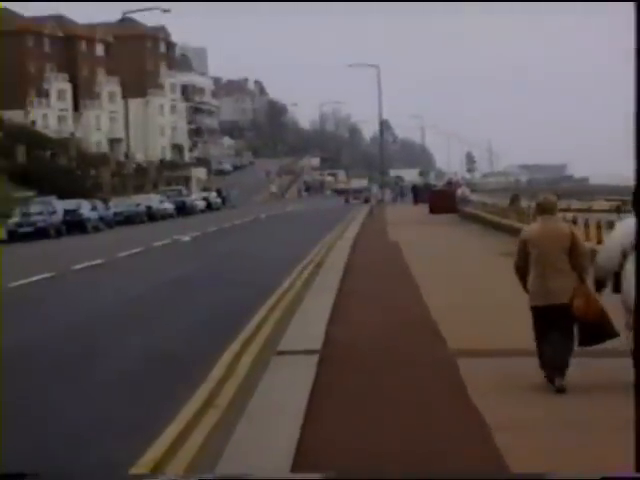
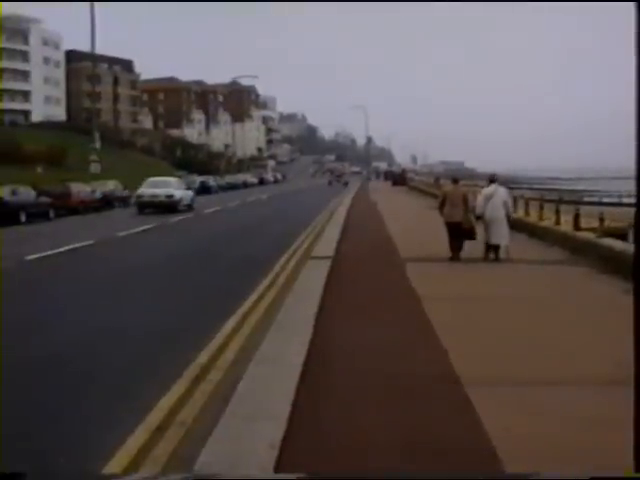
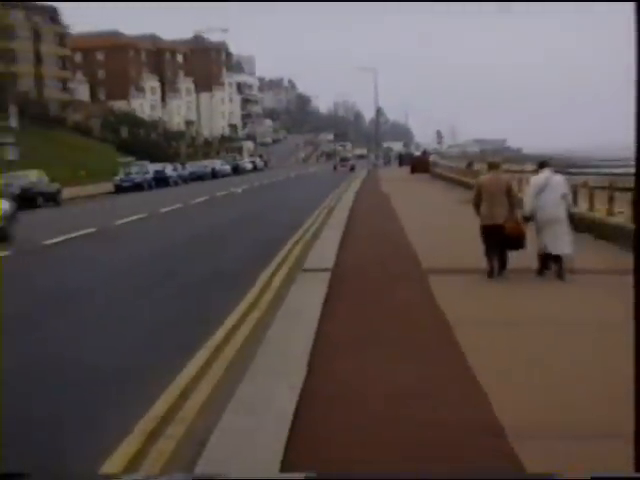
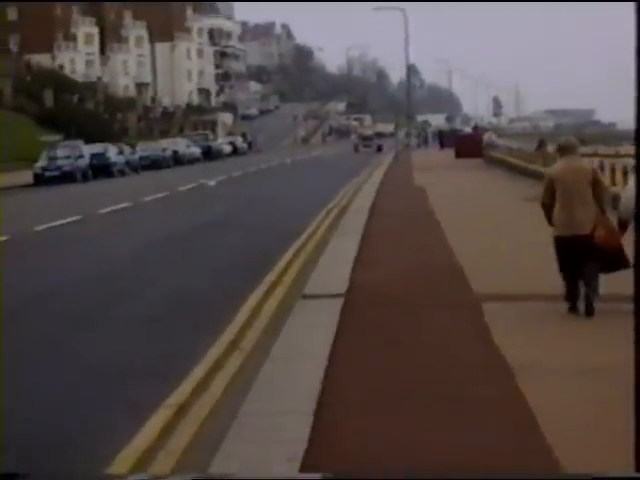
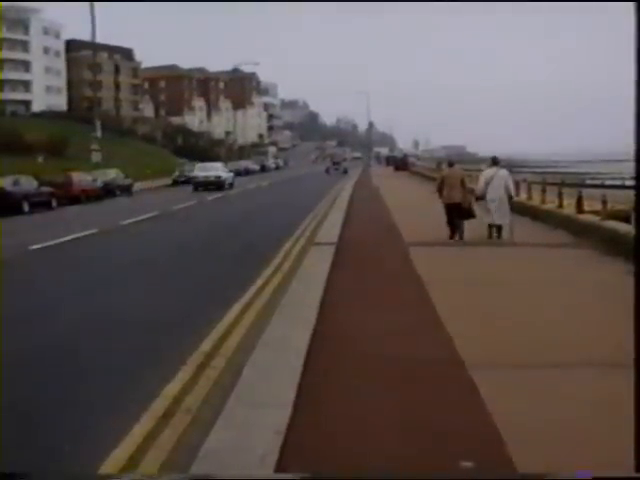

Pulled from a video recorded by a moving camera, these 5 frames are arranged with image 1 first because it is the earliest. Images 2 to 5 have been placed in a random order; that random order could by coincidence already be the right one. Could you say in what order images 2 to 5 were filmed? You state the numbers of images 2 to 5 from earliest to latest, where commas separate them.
4, 3, 2, 5
